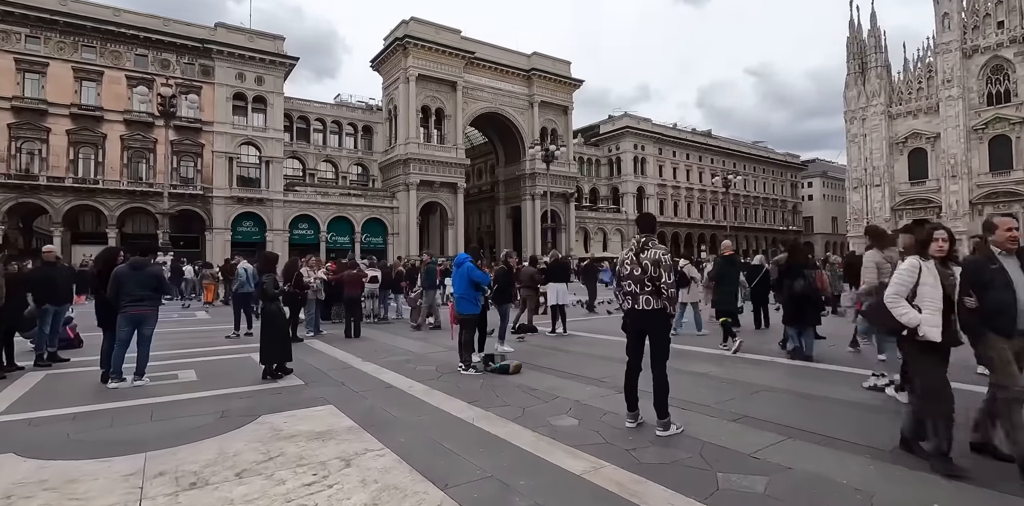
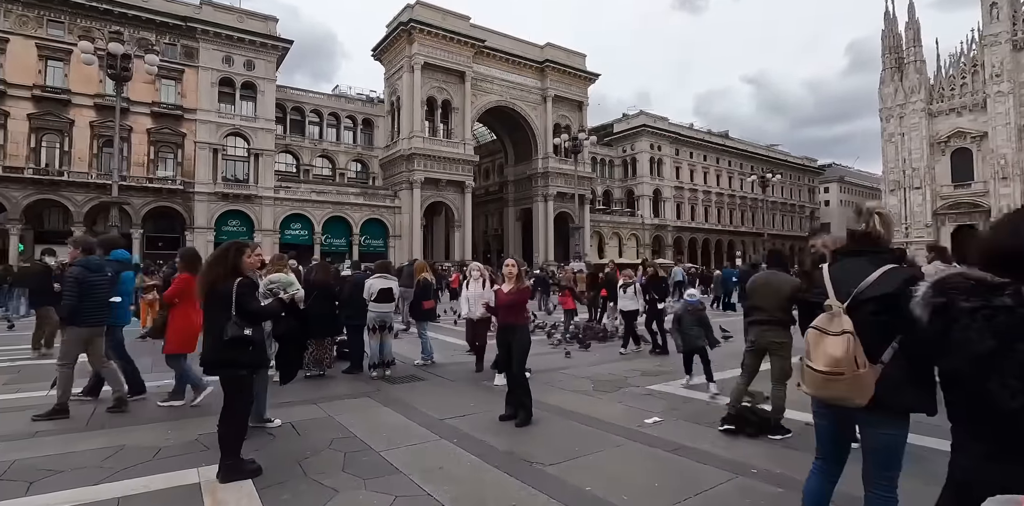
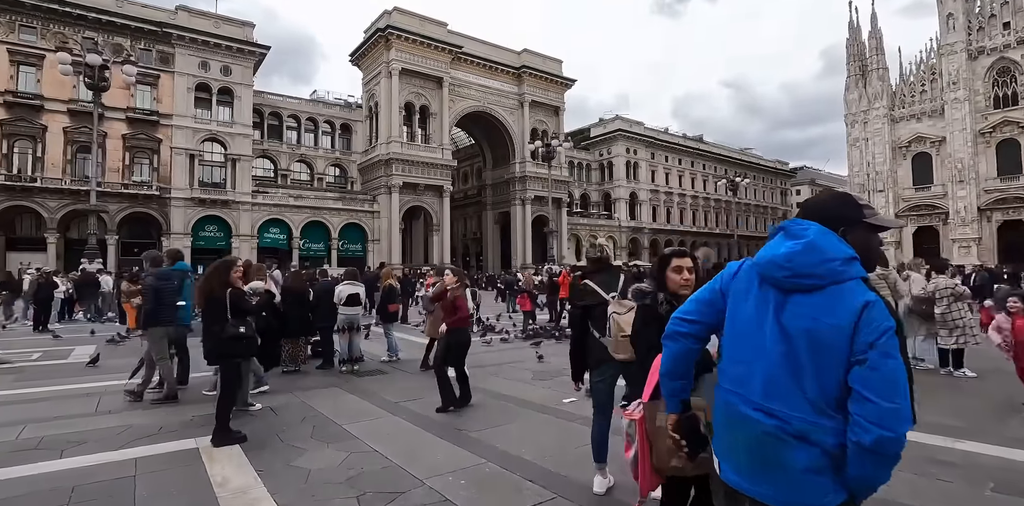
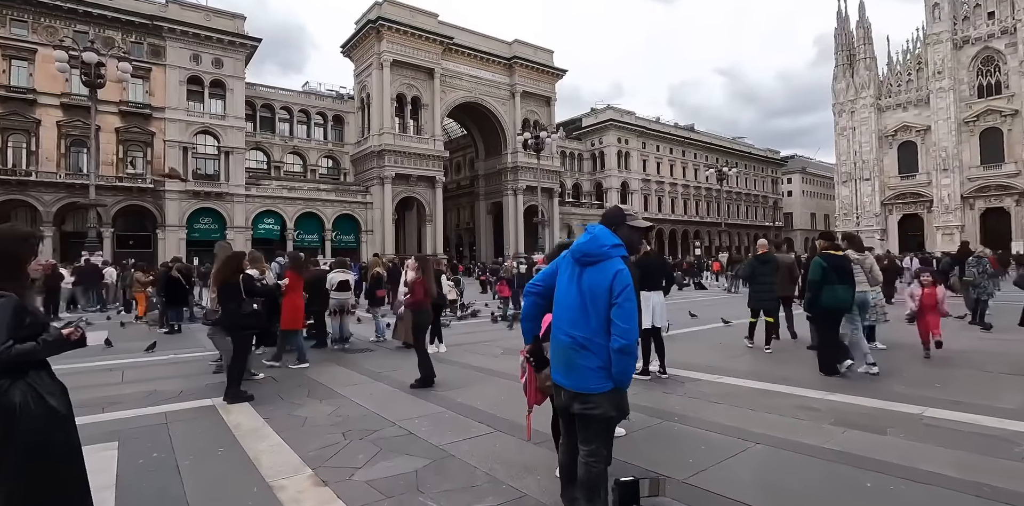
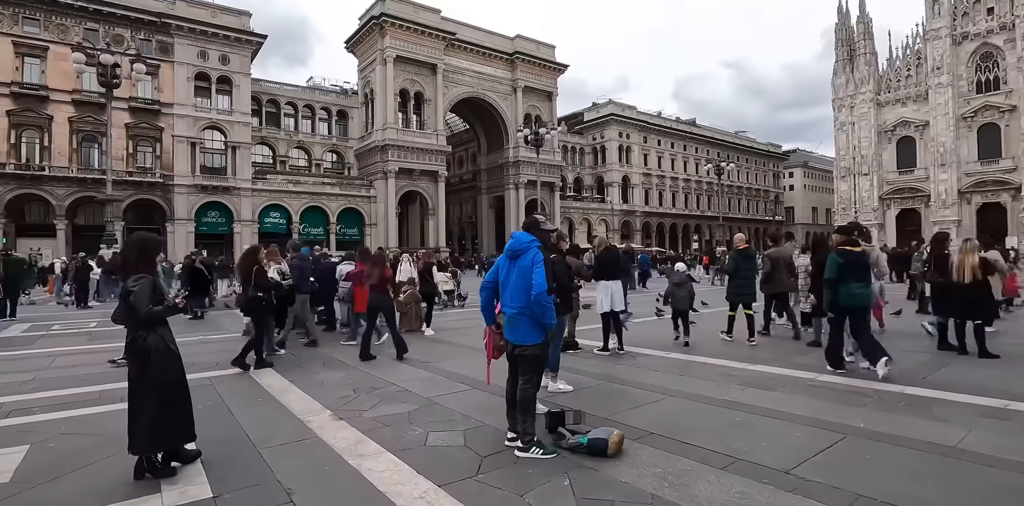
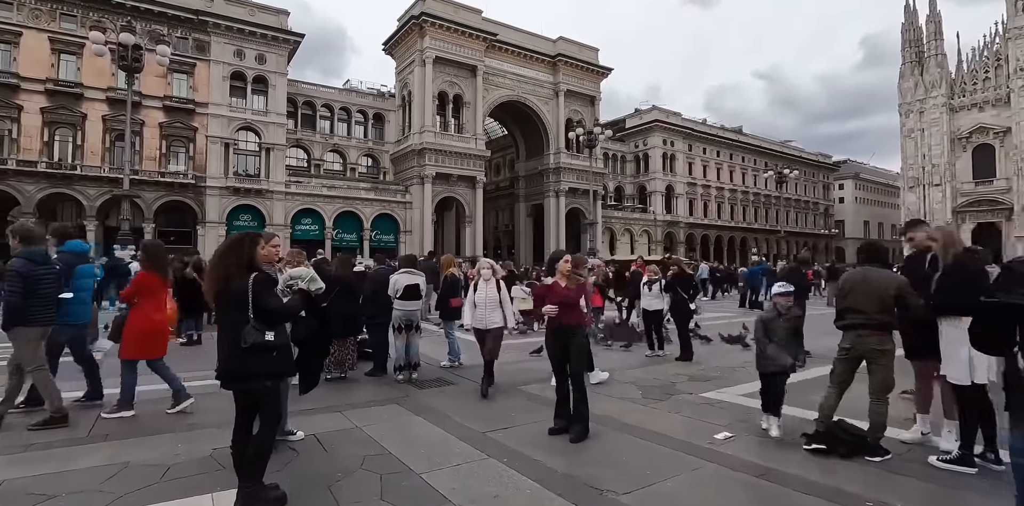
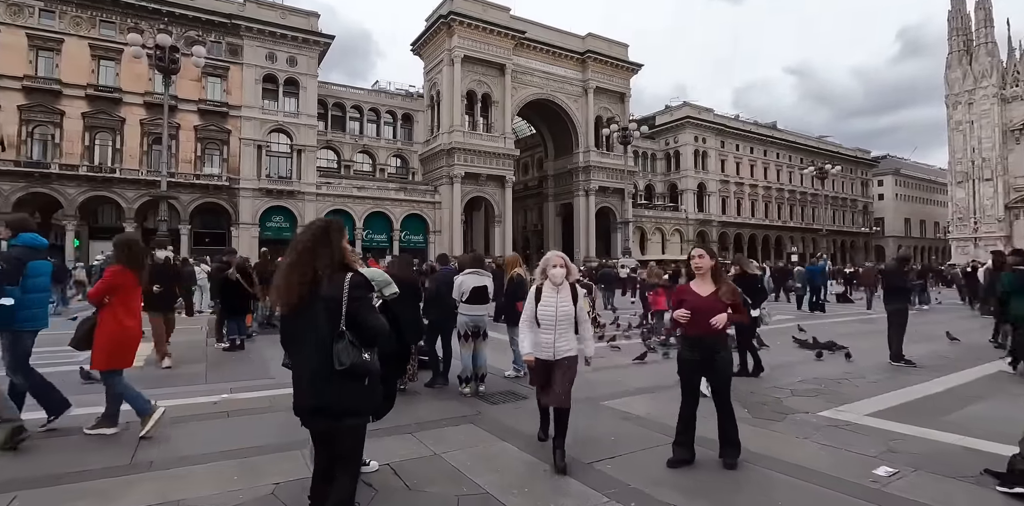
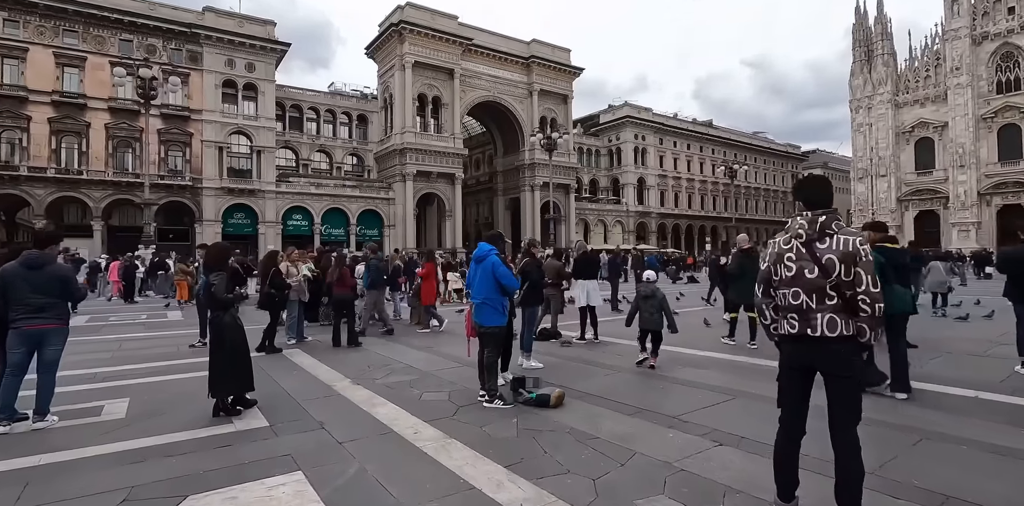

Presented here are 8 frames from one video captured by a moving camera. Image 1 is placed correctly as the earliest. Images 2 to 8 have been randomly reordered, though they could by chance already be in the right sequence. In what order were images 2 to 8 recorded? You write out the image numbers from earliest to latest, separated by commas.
8, 5, 4, 3, 2, 6, 7
